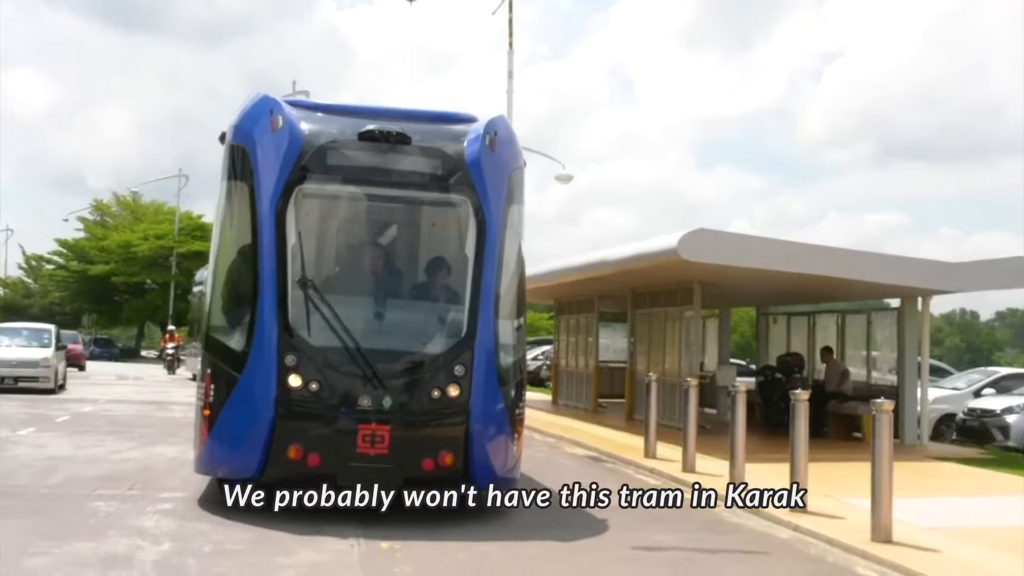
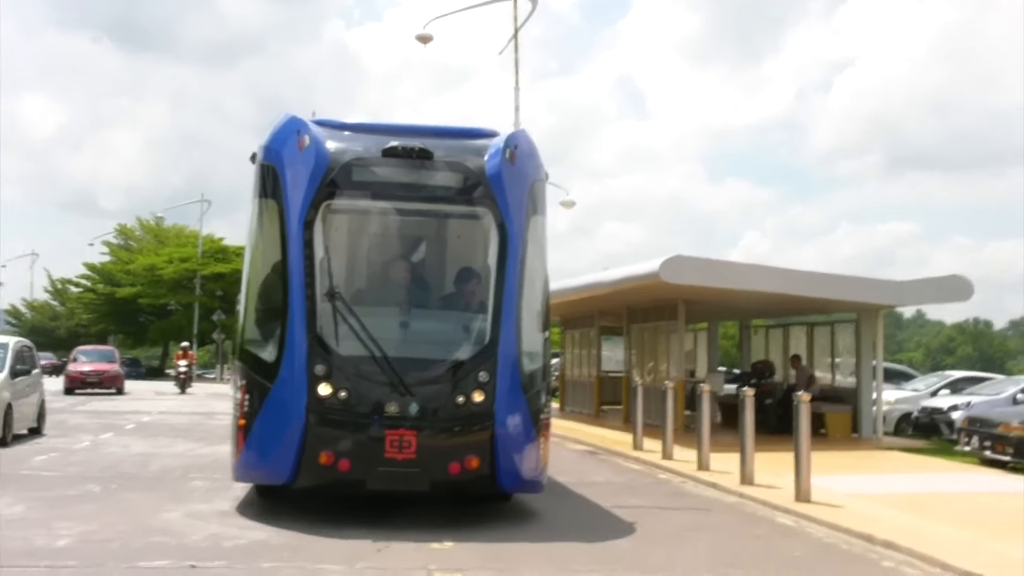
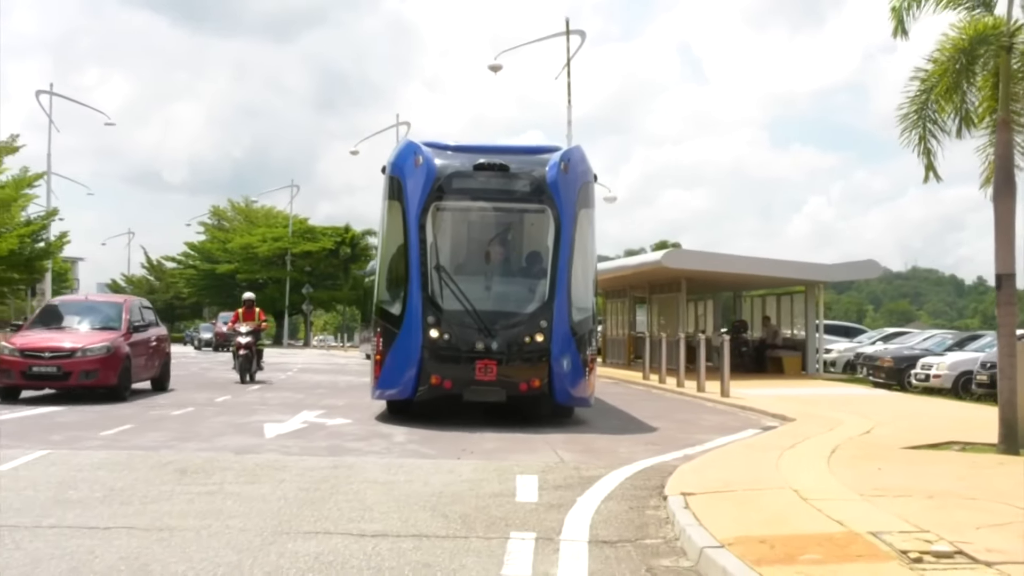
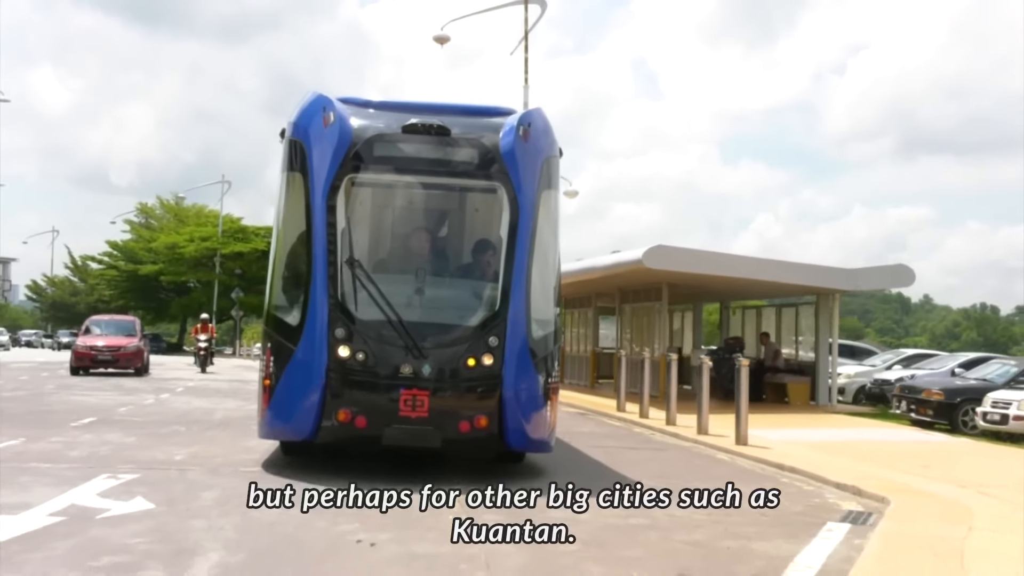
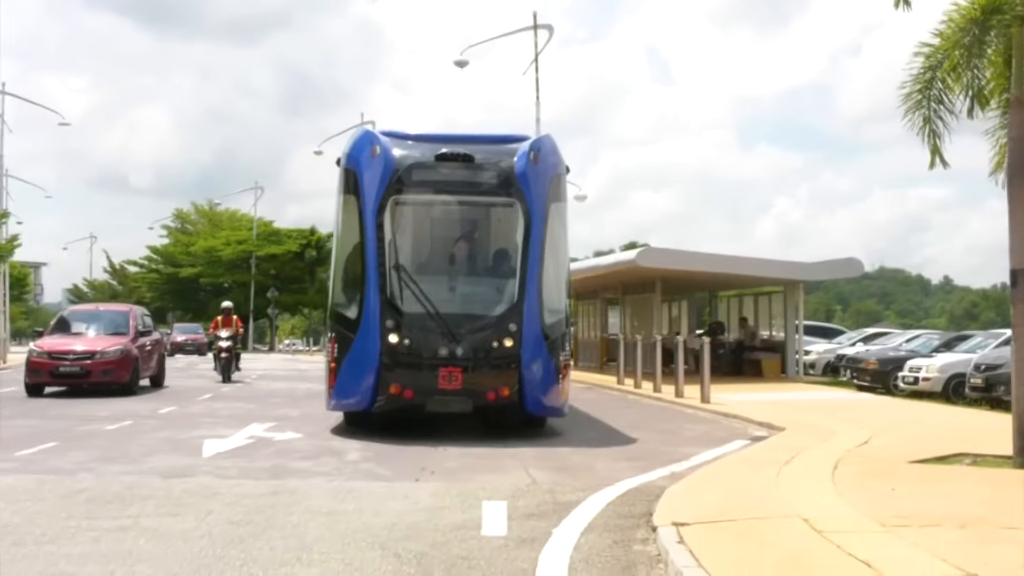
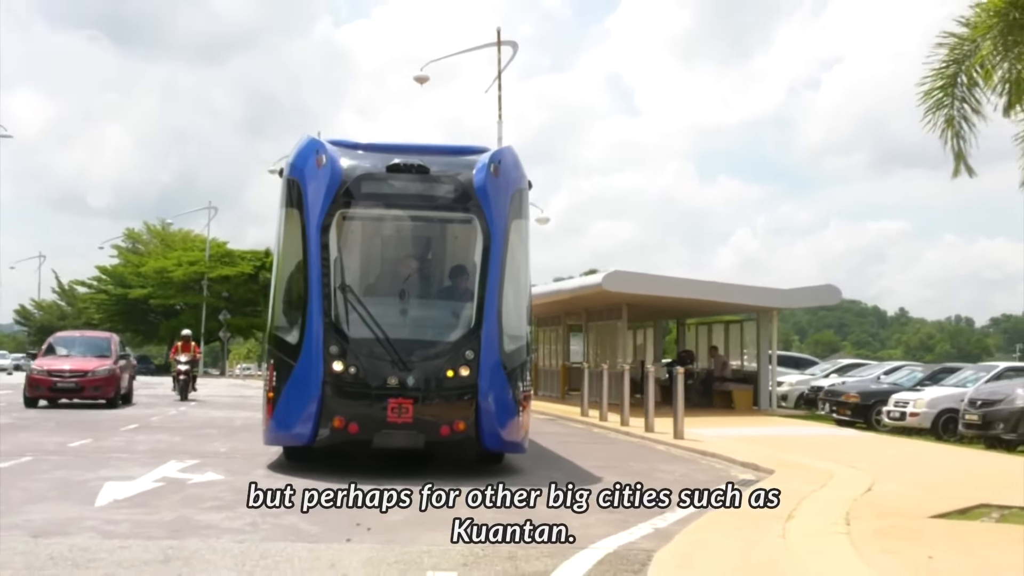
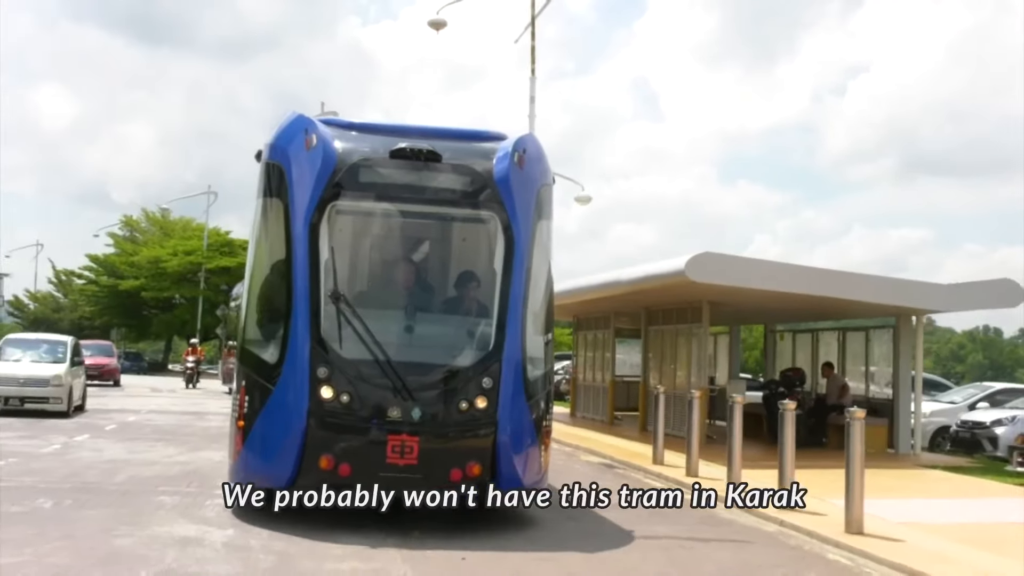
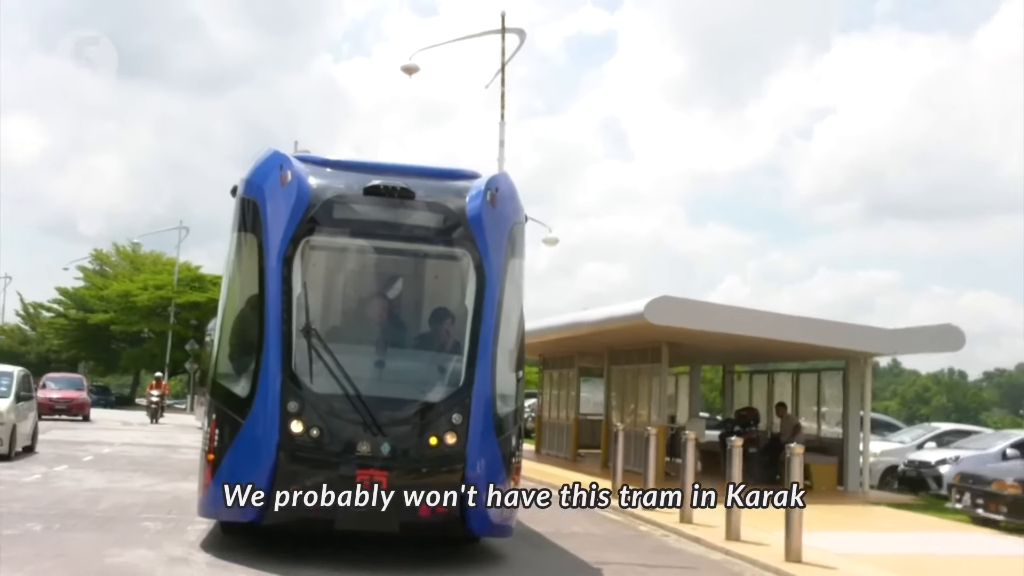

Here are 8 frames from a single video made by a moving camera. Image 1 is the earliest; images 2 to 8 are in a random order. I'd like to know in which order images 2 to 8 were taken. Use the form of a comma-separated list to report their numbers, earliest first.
7, 8, 2, 4, 6, 5, 3
